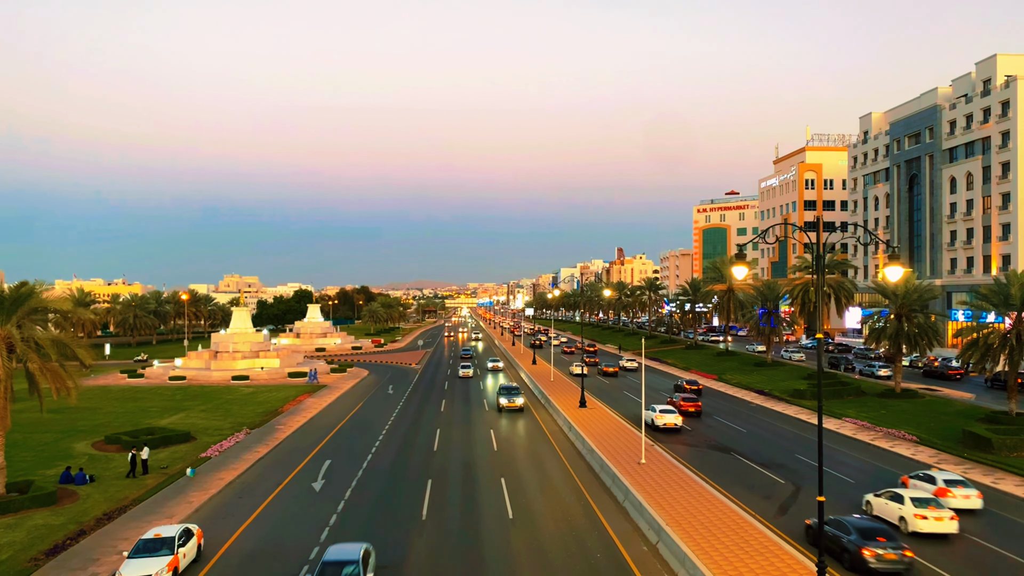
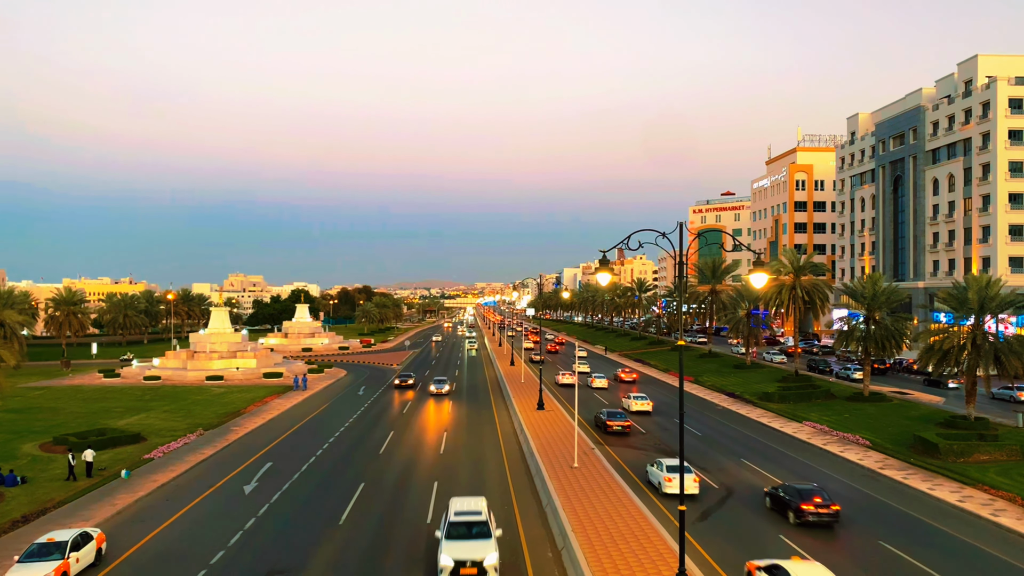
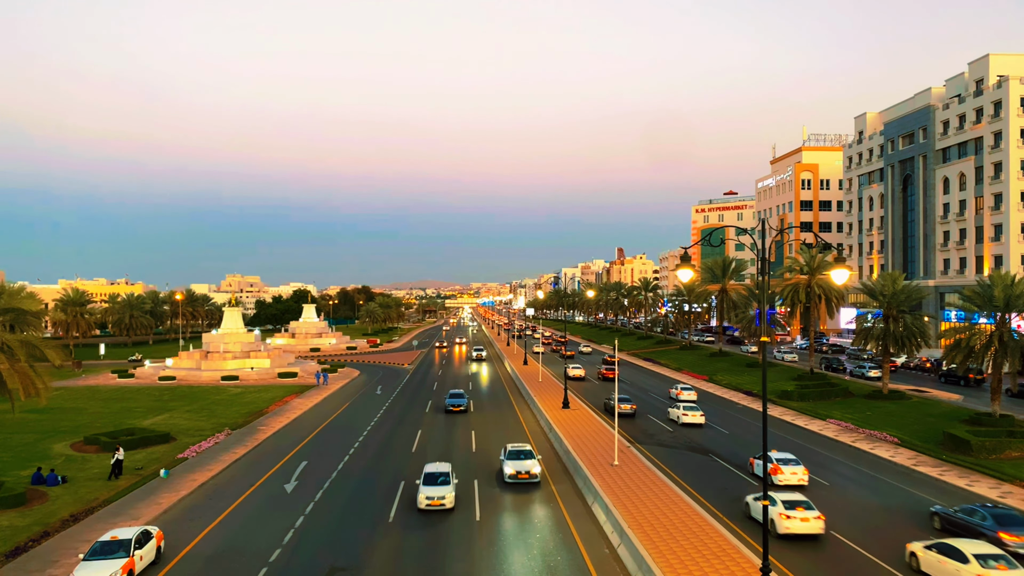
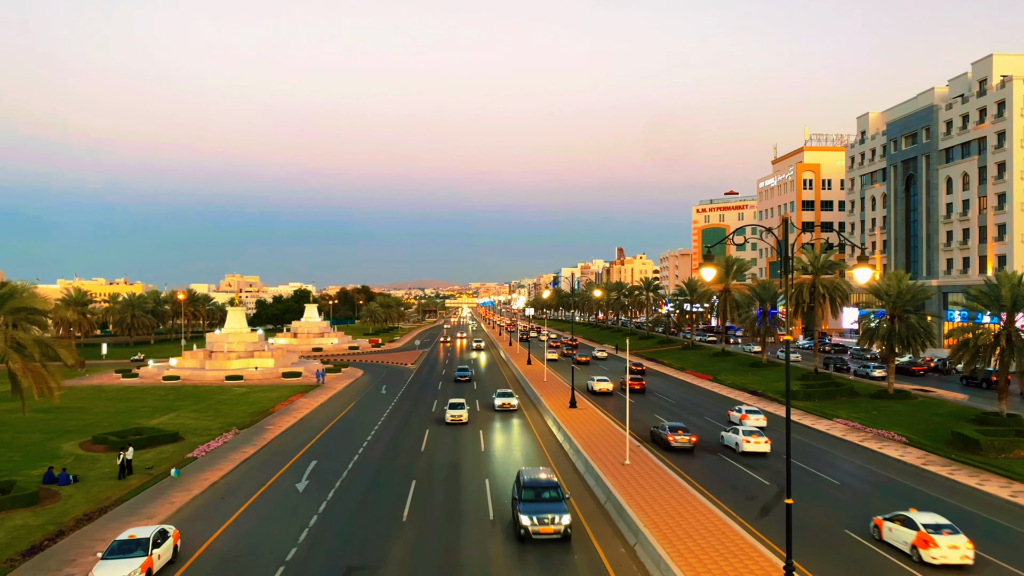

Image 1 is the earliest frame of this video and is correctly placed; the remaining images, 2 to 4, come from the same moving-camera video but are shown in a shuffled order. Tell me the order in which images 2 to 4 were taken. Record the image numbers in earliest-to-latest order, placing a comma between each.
4, 3, 2
